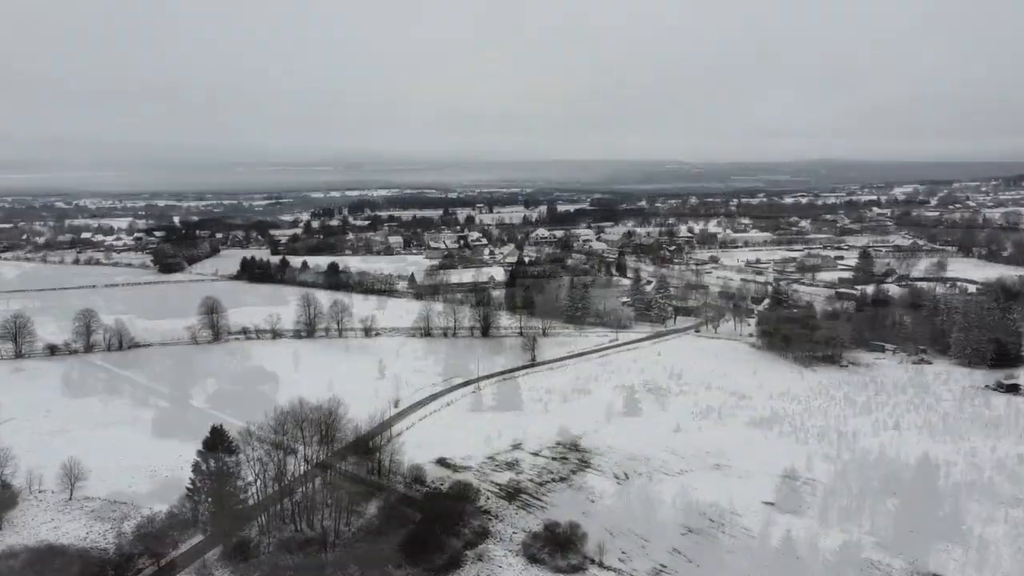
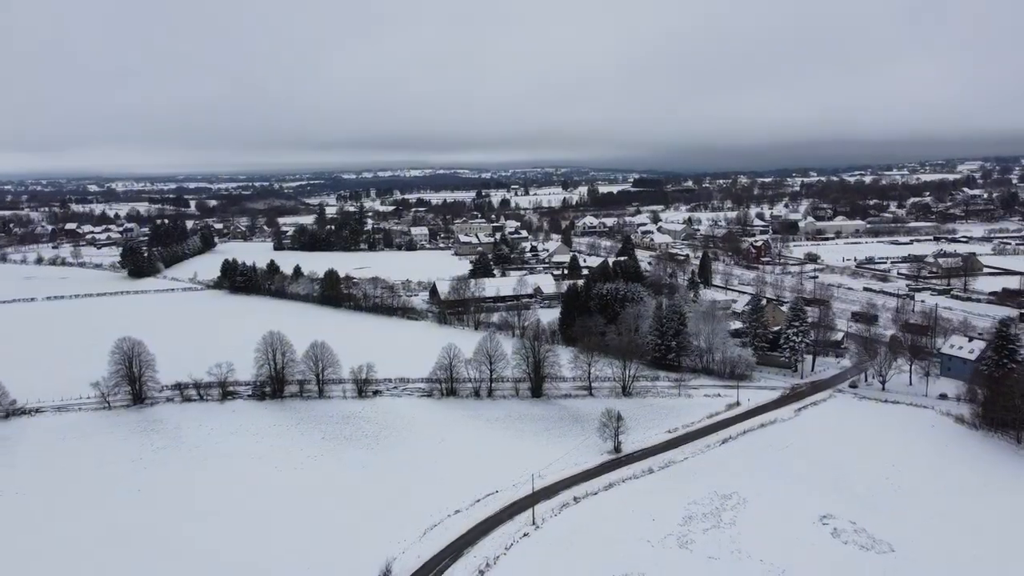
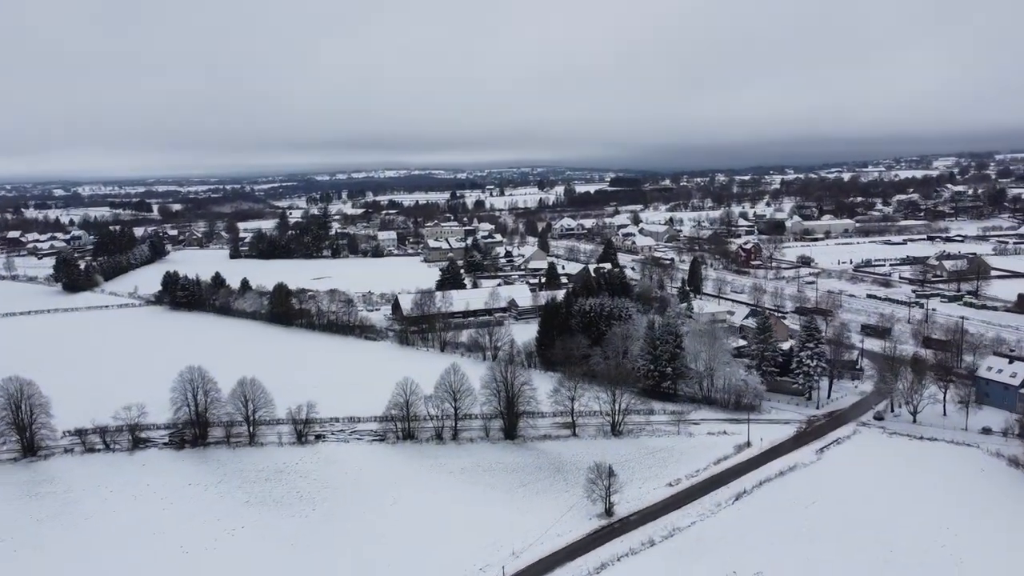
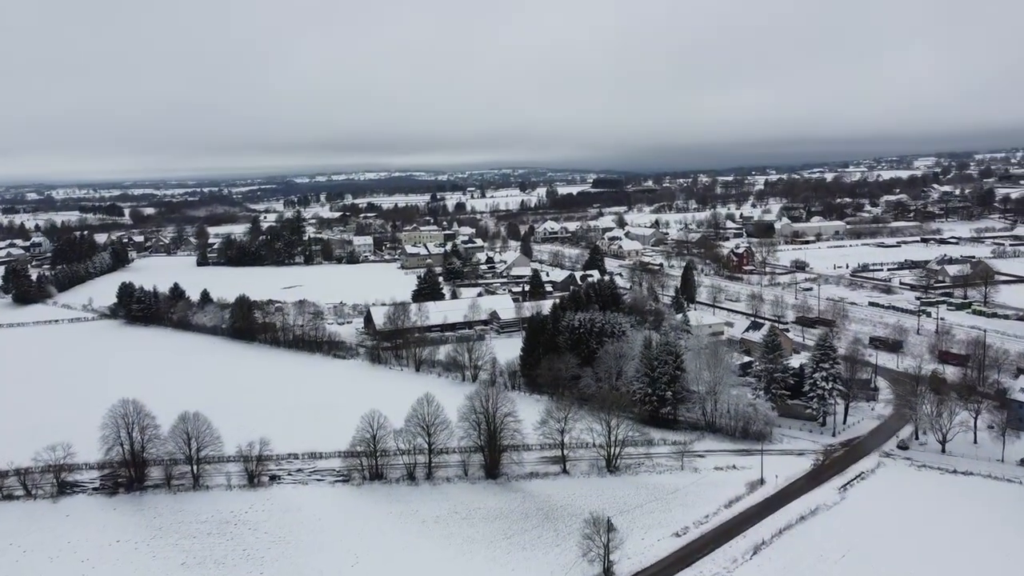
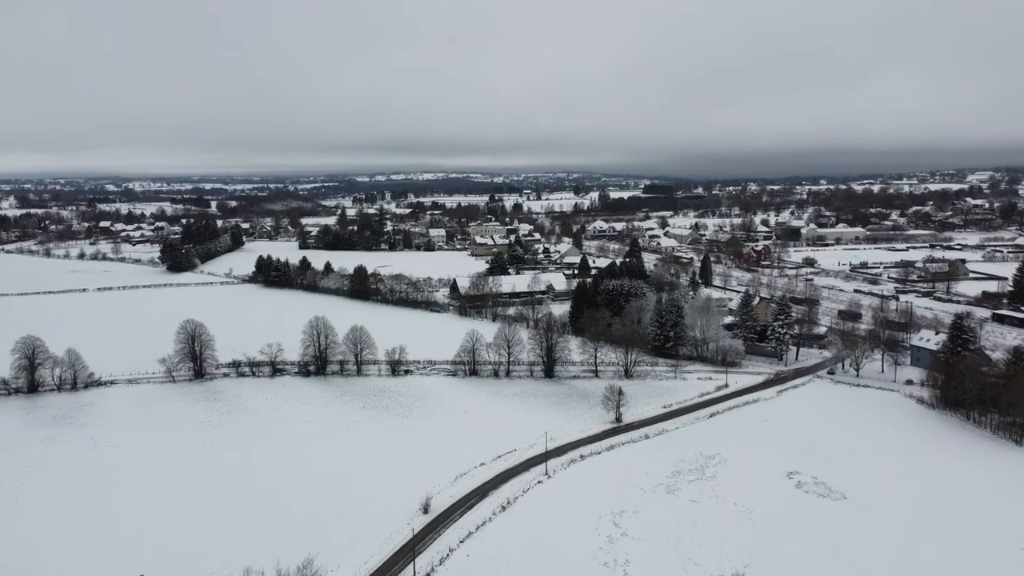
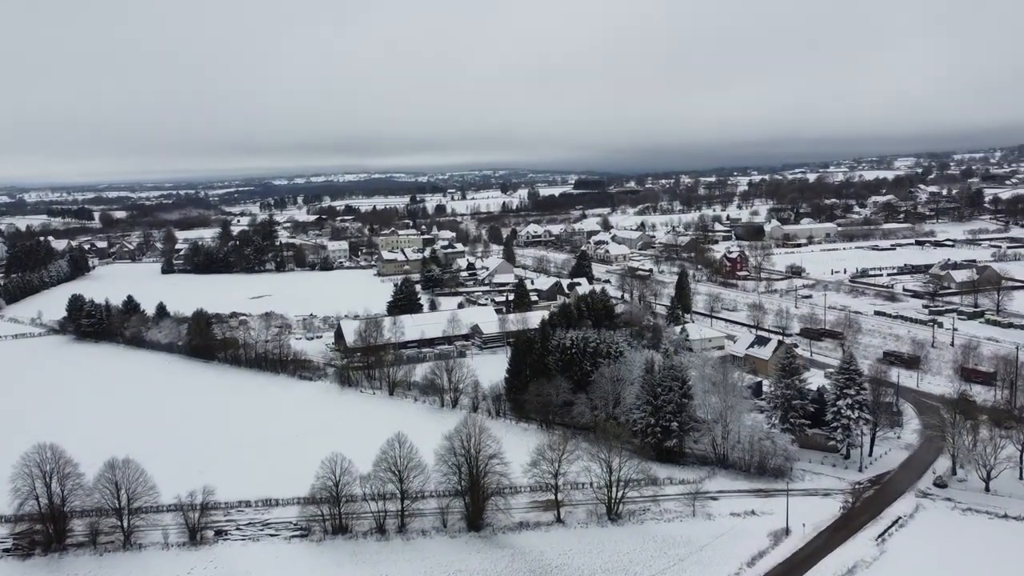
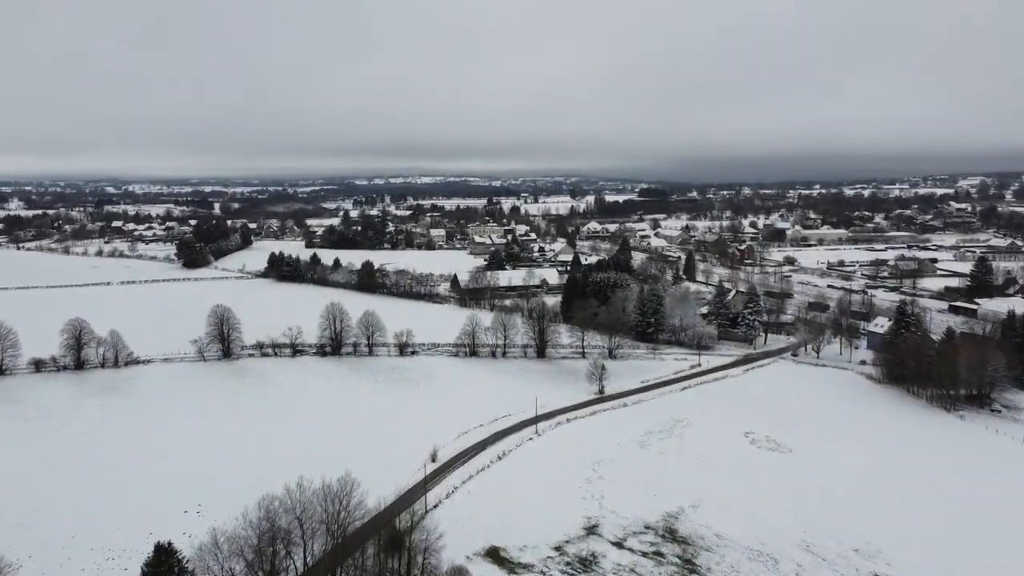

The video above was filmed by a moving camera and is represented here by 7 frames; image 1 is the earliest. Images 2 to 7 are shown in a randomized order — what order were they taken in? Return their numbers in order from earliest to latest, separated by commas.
7, 5, 2, 3, 4, 6
